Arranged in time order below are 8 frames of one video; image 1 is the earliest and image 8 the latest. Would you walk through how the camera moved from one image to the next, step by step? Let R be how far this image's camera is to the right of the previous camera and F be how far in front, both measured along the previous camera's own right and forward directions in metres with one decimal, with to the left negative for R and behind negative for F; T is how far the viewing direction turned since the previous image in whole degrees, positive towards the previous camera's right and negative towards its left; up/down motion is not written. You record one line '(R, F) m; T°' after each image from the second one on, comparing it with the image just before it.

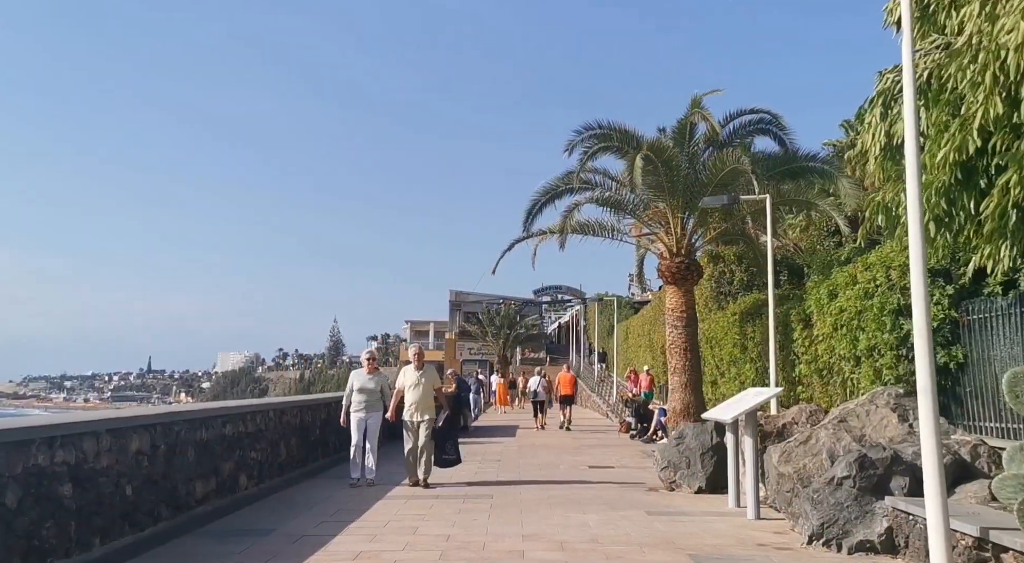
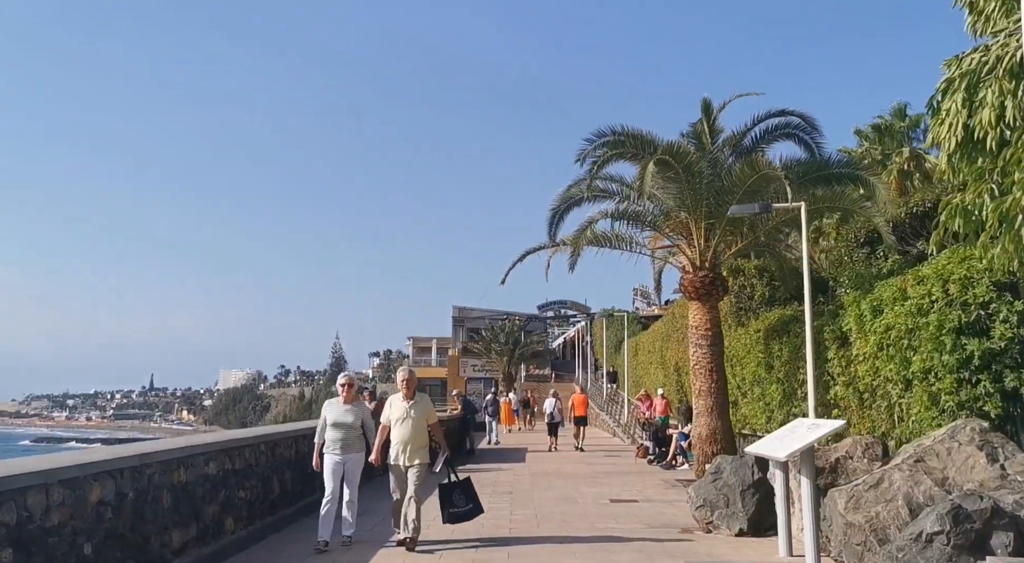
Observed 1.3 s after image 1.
(-0.2, +1.0) m; 0°
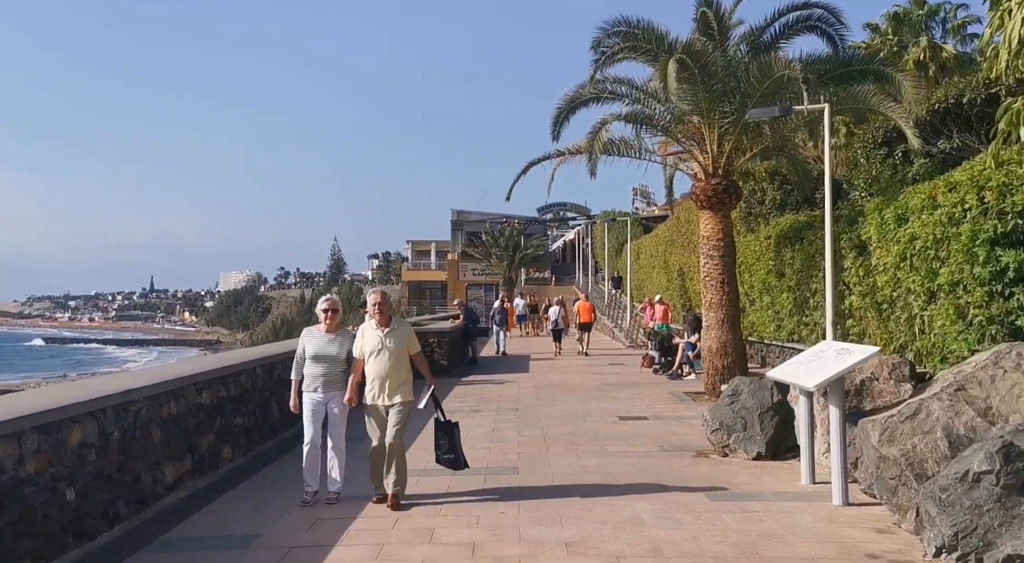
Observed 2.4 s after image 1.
(-0.1, +0.6) m; 0°
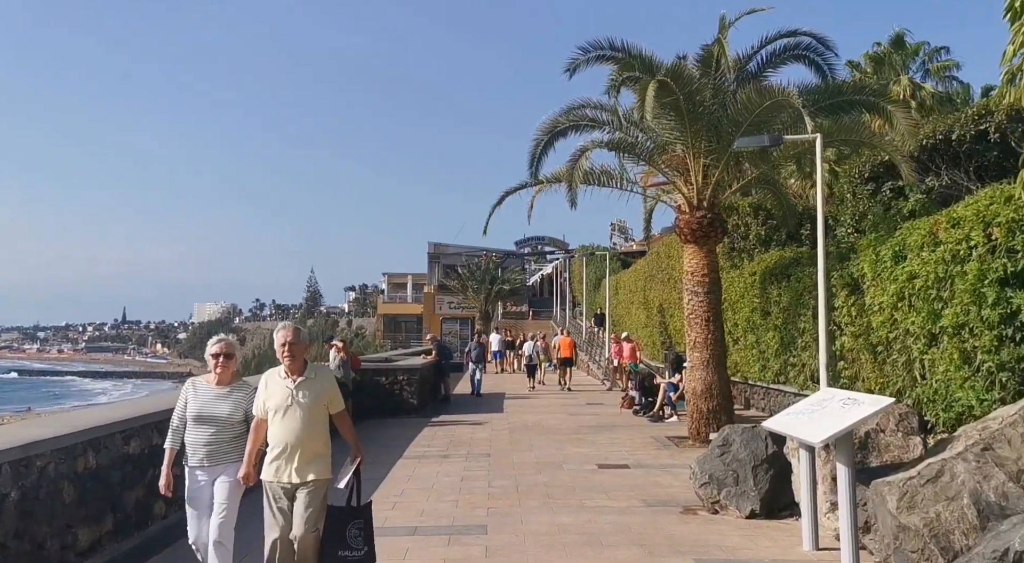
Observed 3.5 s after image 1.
(+0.1, +0.8) m; +2°
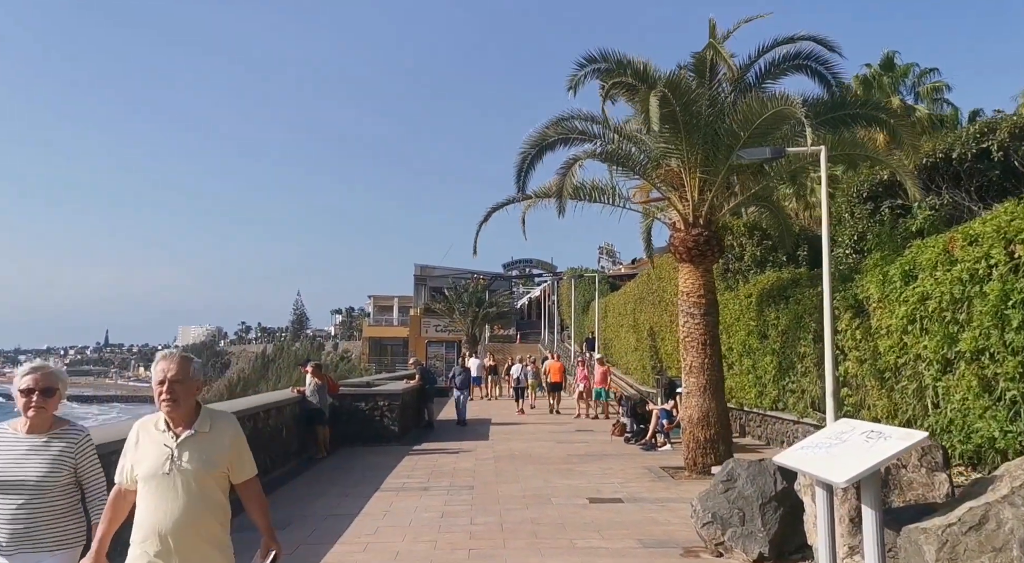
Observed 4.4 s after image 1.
(0.0, +0.7) m; +1°
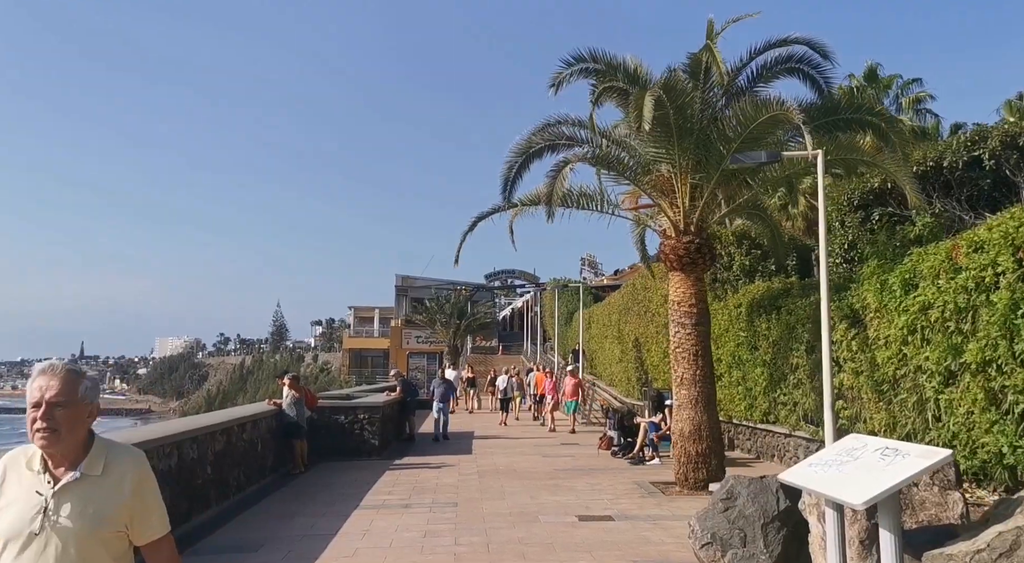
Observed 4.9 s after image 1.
(-0.1, +0.4) m; +1°
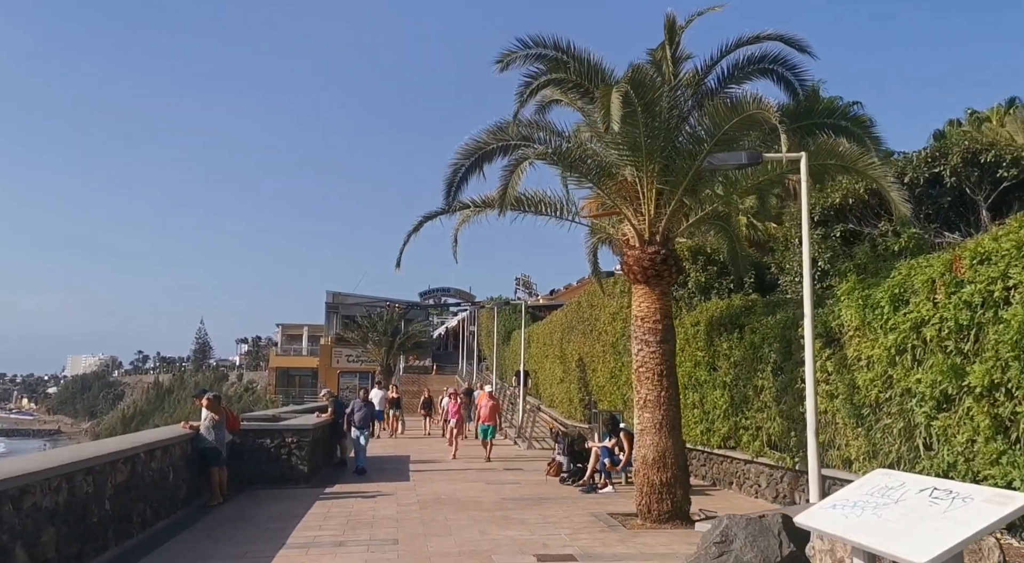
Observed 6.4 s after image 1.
(-0.2, +1.1) m; +5°
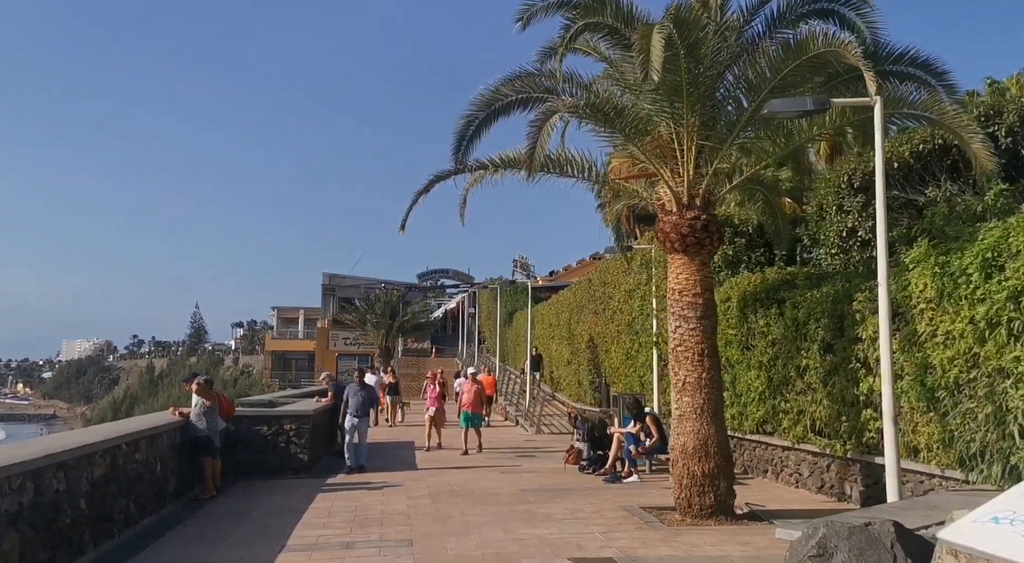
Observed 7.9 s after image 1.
(-0.3, +1.1) m; 0°
